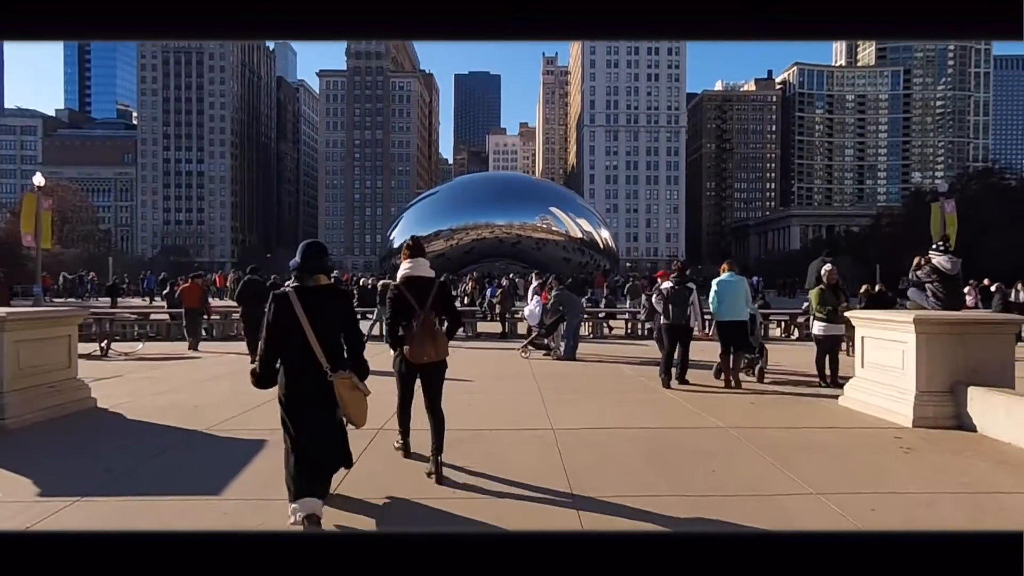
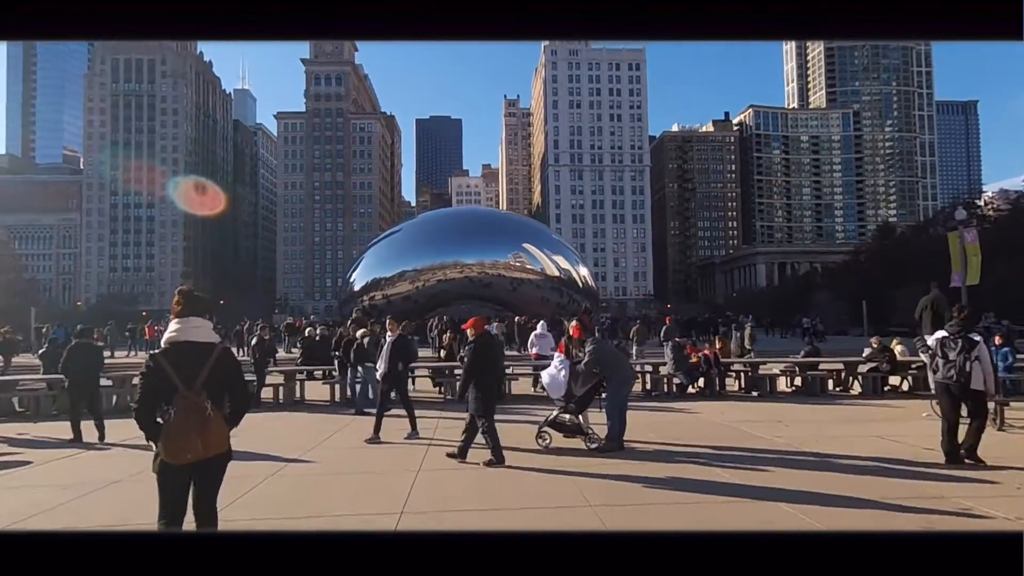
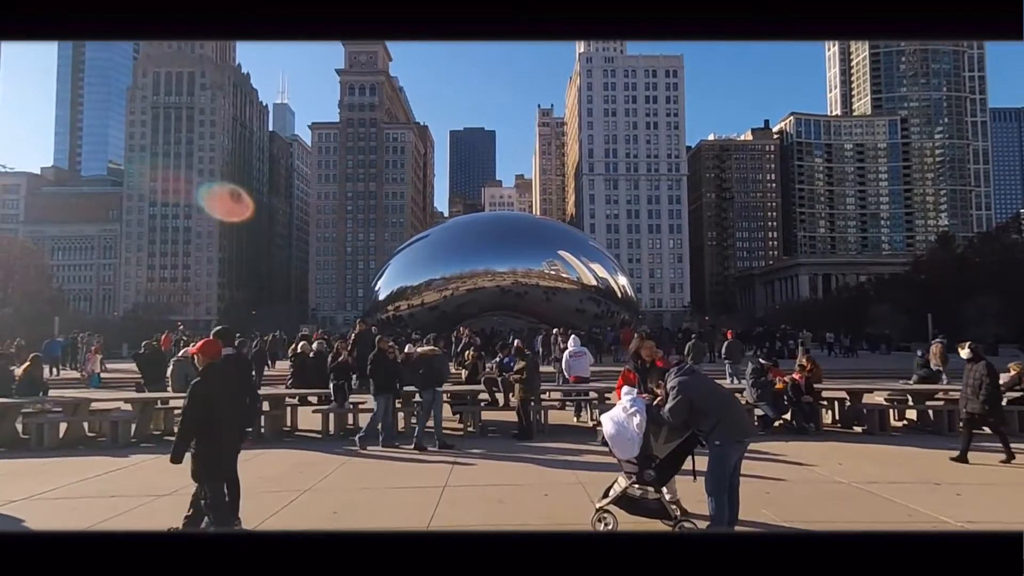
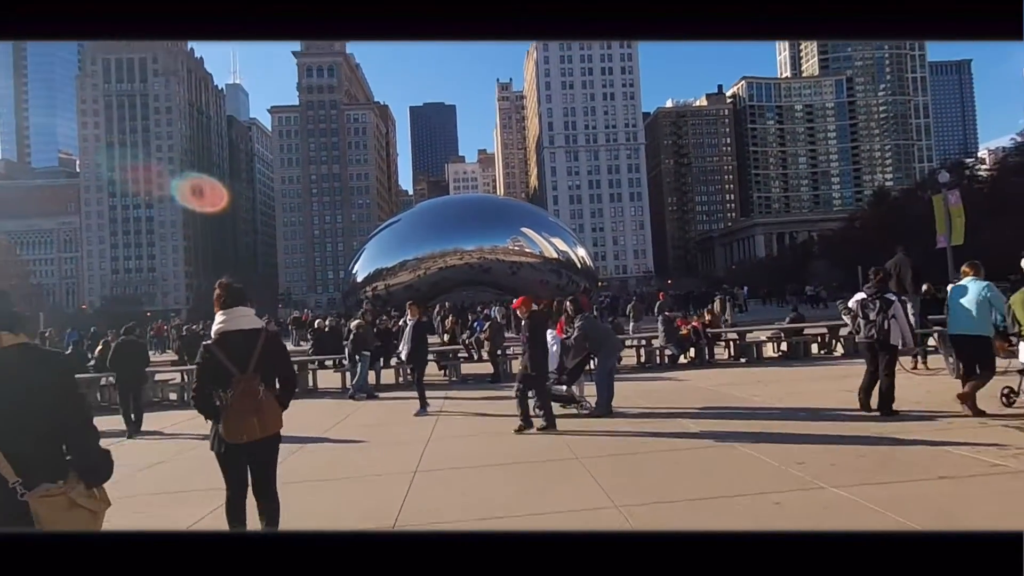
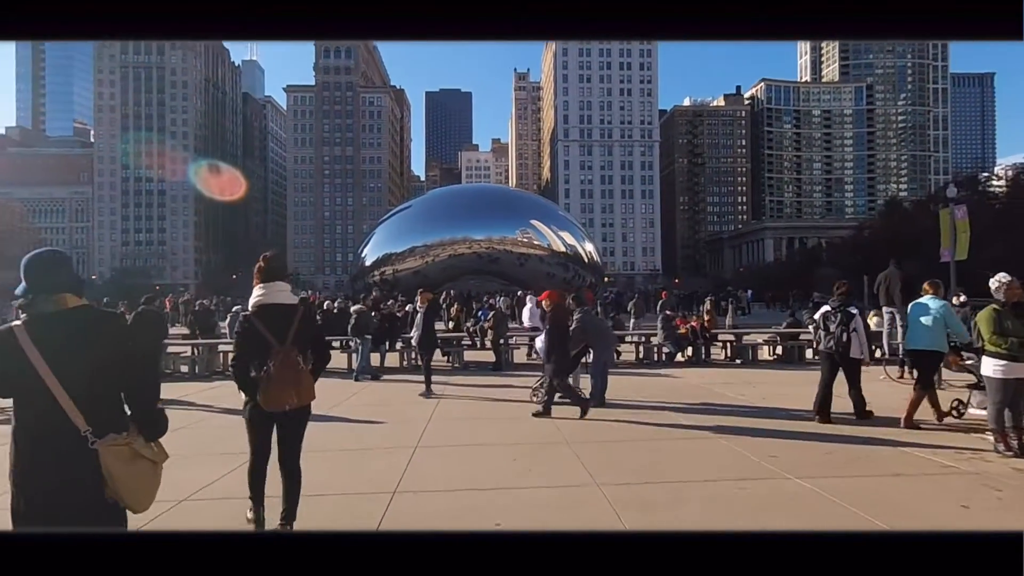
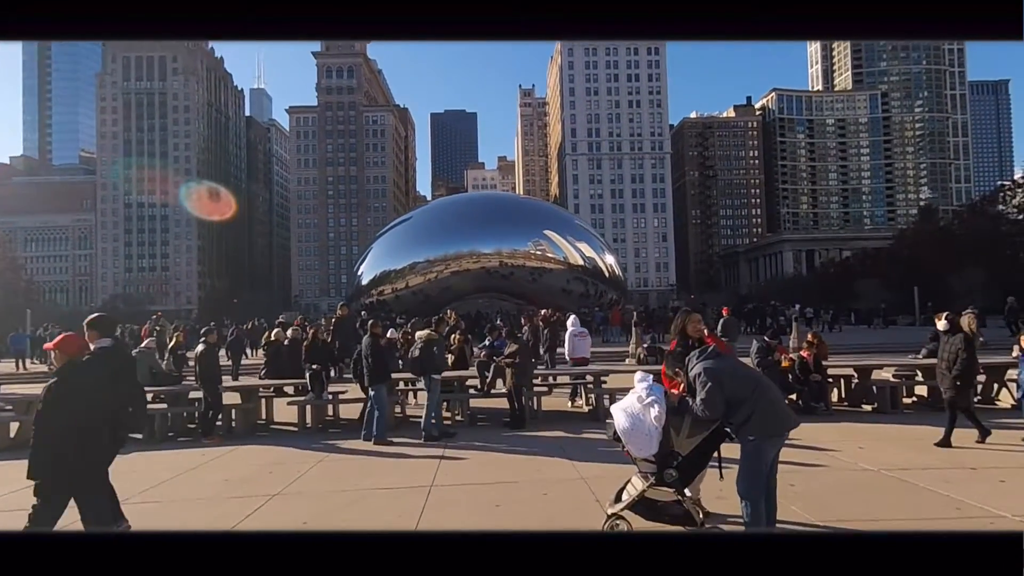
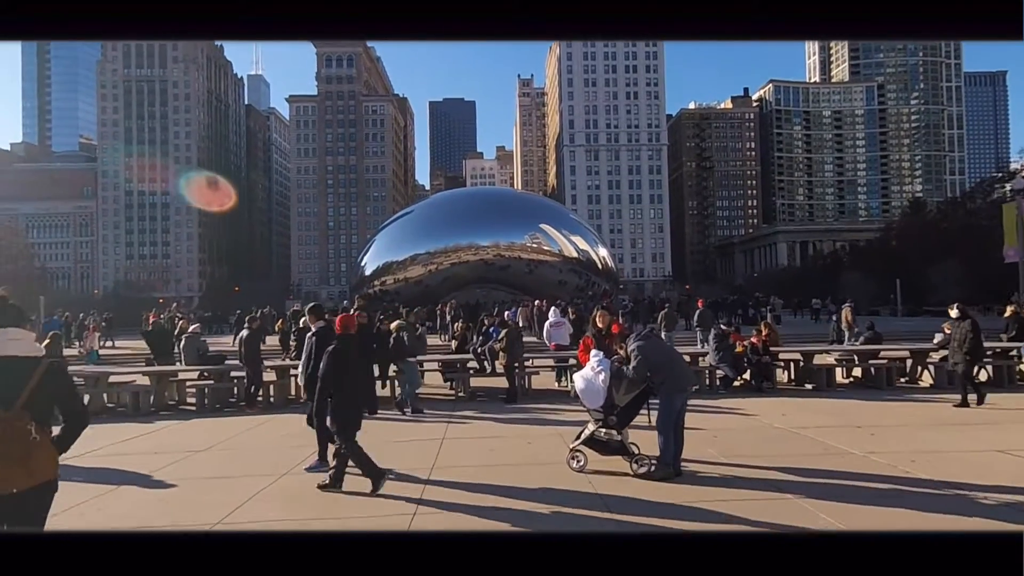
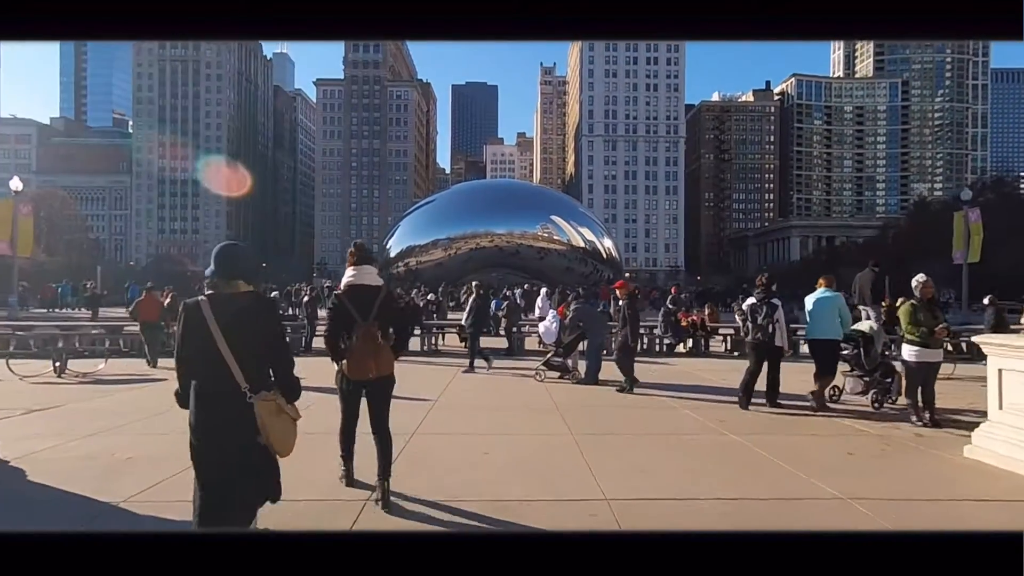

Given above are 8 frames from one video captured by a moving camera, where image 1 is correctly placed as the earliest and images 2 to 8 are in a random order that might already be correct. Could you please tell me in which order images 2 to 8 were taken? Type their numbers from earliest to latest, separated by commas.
8, 5, 4, 2, 7, 3, 6
